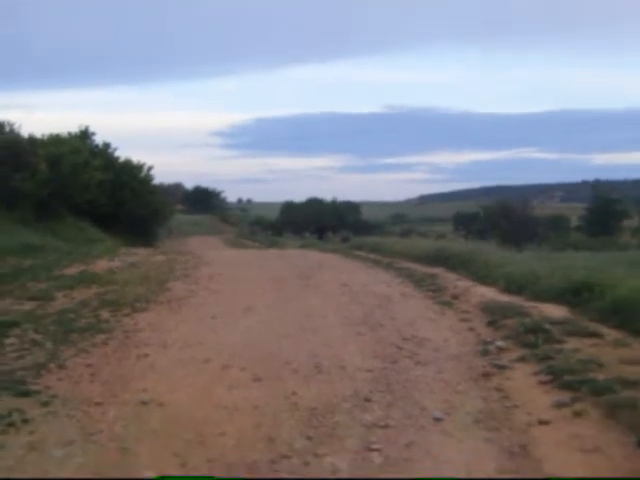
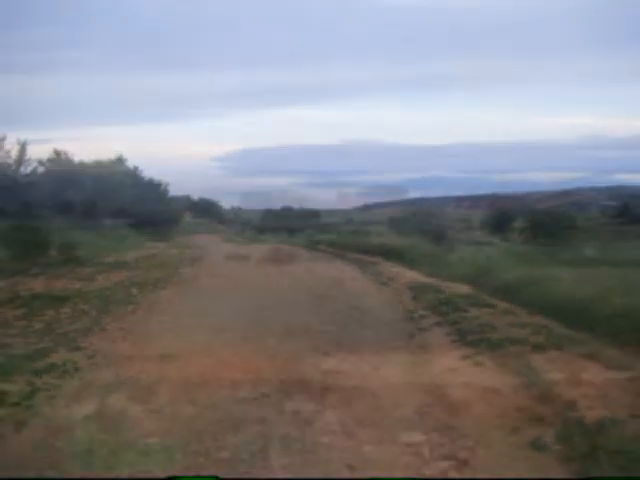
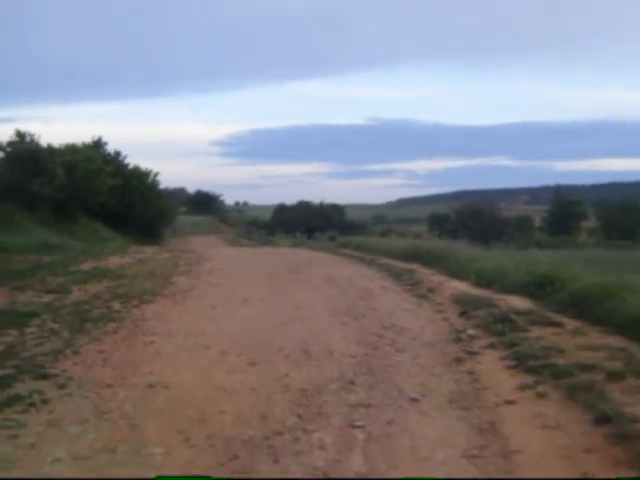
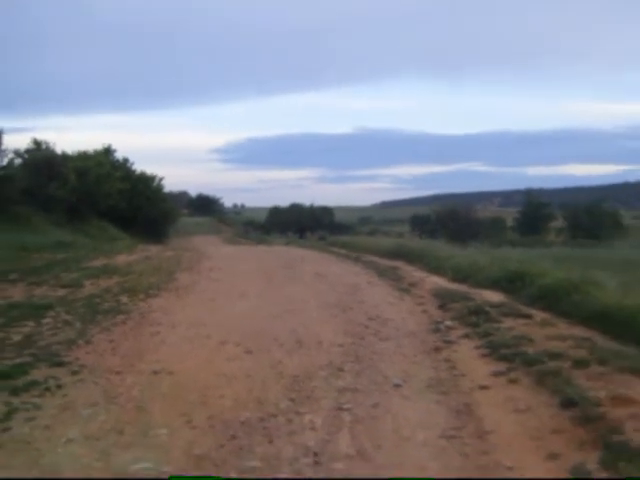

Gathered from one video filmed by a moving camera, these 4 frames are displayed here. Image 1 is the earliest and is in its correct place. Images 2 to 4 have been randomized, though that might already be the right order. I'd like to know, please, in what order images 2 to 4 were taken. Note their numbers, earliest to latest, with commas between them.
3, 4, 2
